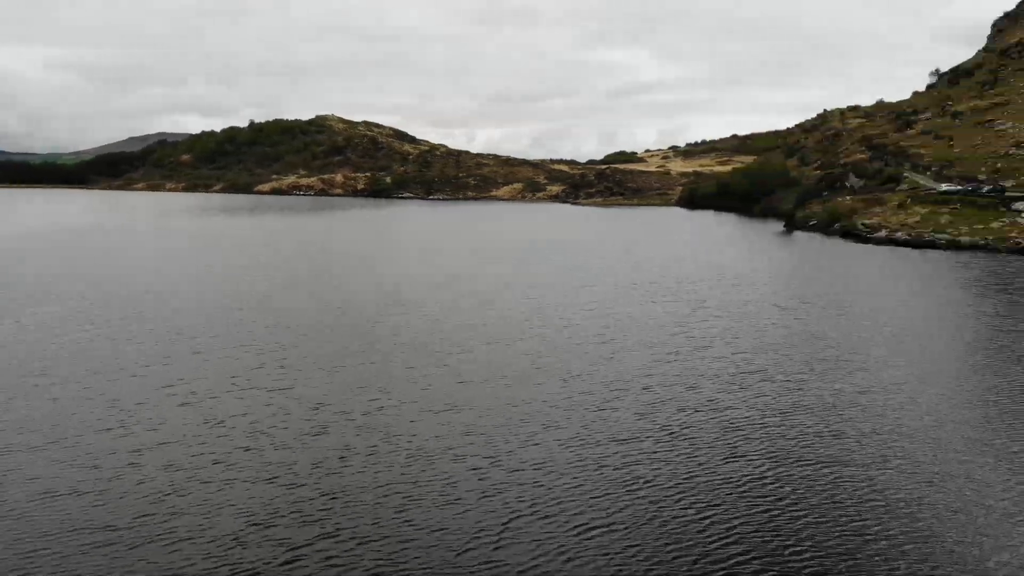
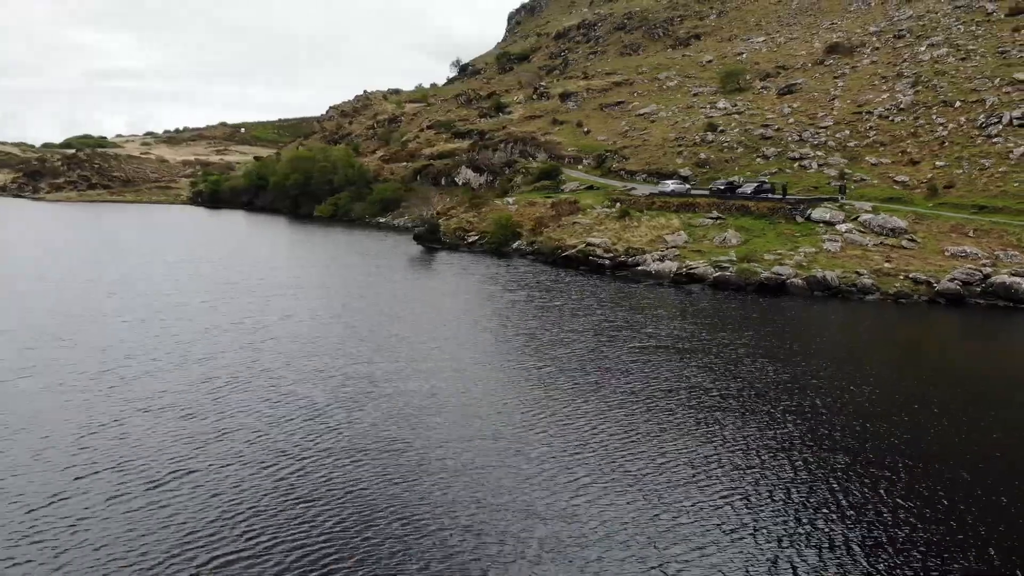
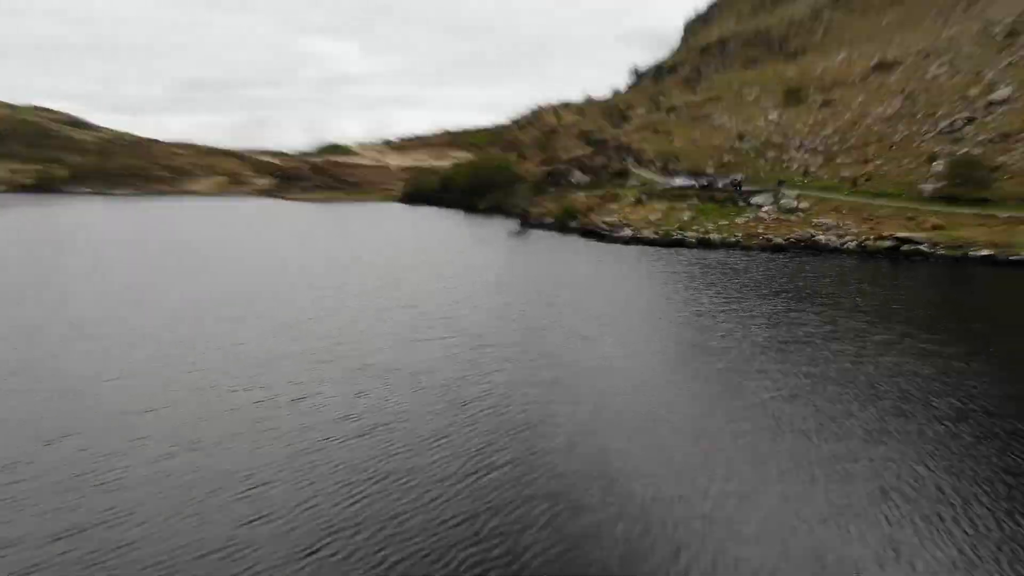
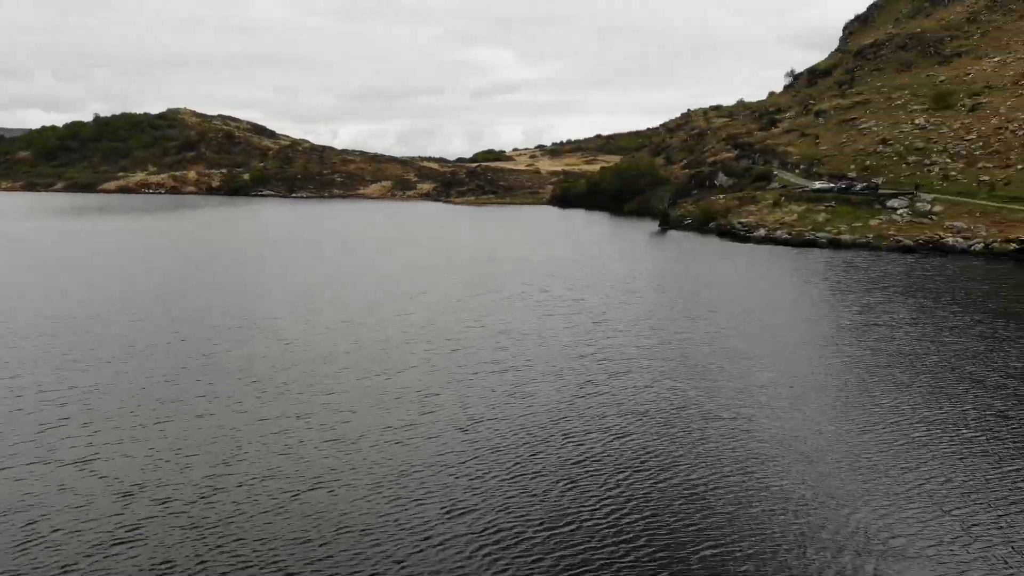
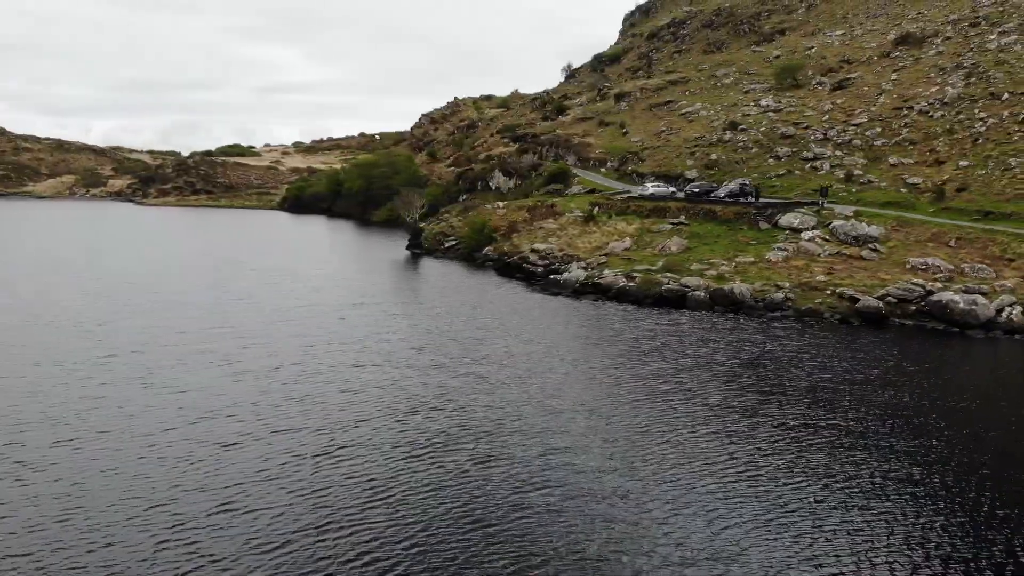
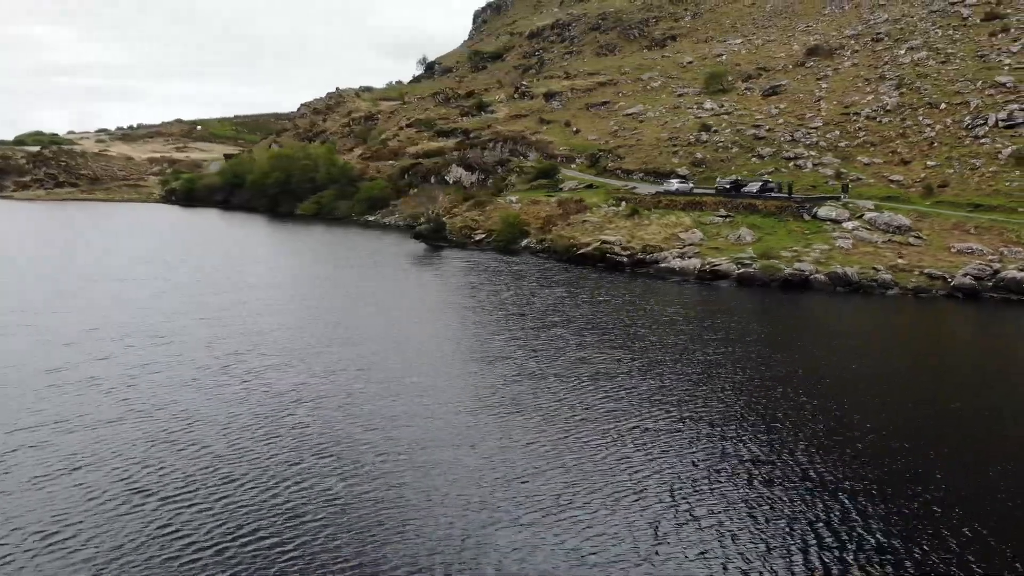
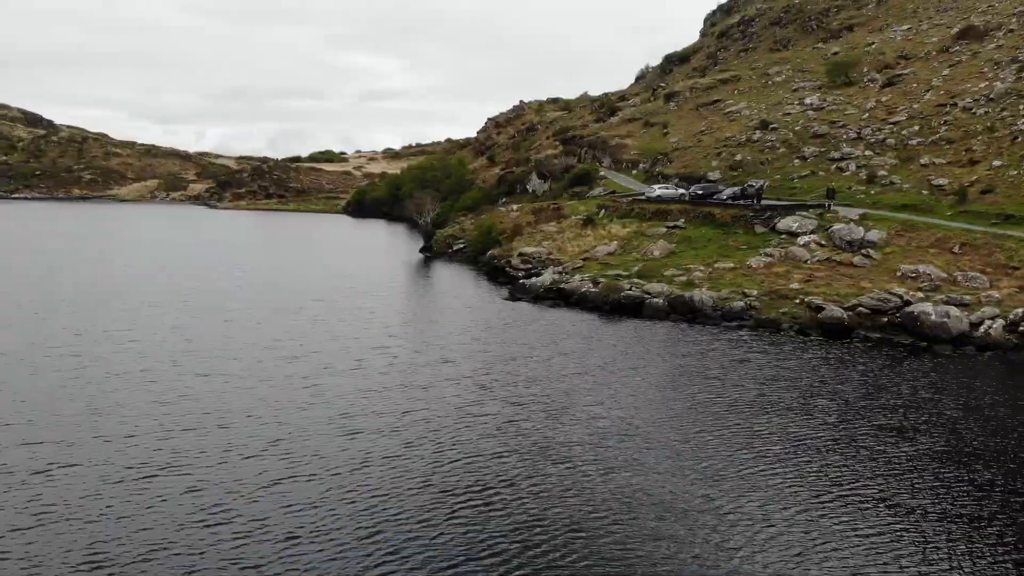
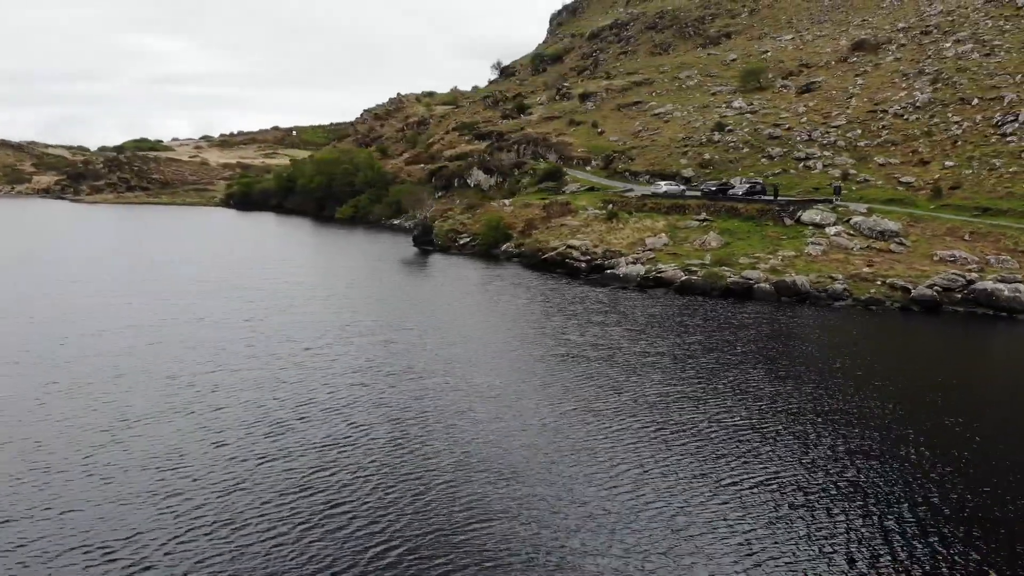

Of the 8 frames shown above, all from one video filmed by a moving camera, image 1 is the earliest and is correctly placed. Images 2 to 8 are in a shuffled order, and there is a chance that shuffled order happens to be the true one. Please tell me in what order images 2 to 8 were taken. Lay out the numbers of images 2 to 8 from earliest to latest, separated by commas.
4, 3, 7, 5, 8, 2, 6
